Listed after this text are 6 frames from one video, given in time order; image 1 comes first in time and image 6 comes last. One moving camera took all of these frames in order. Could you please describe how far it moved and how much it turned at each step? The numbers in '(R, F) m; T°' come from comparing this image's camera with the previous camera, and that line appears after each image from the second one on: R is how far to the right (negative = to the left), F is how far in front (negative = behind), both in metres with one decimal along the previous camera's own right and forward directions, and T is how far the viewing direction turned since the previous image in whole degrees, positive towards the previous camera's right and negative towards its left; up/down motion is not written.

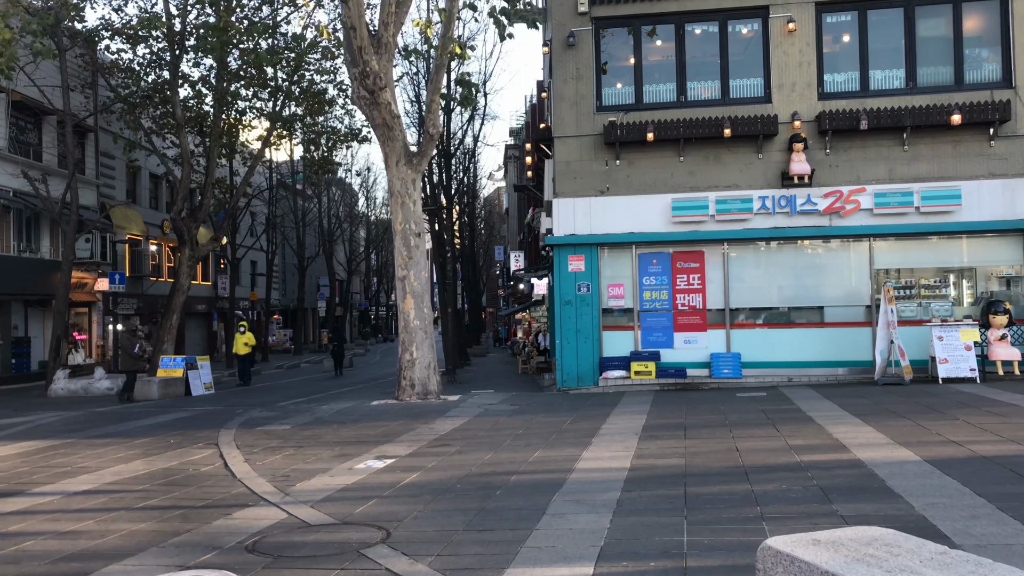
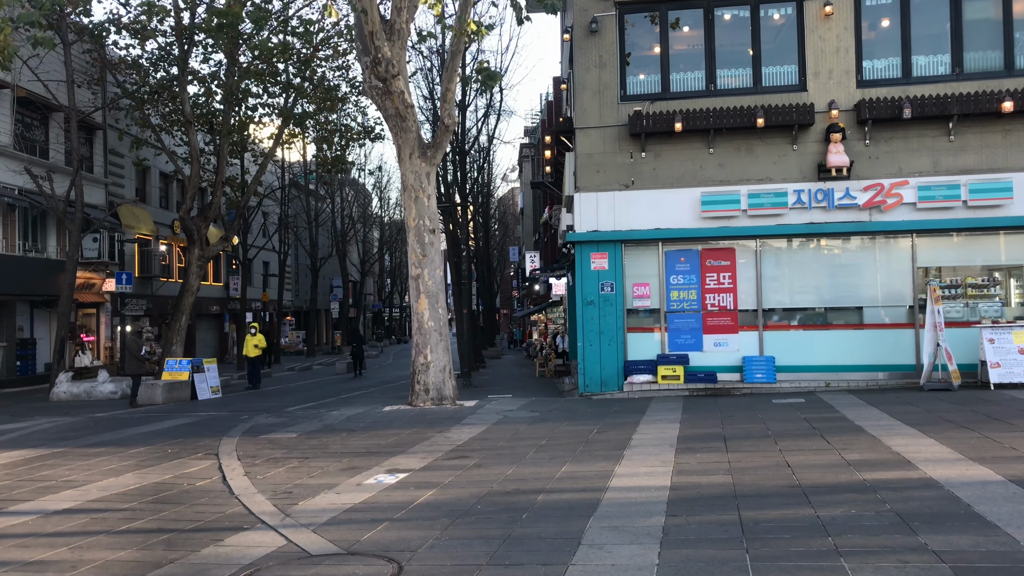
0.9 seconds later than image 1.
(-0.1, +0.9) m; -1°
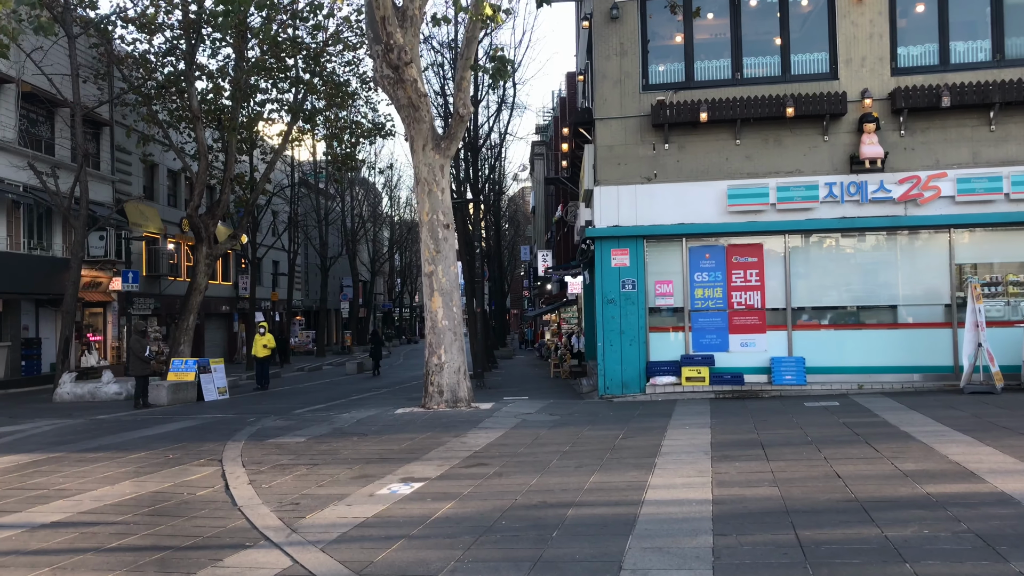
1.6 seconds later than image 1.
(-0.1, +0.7) m; -1°
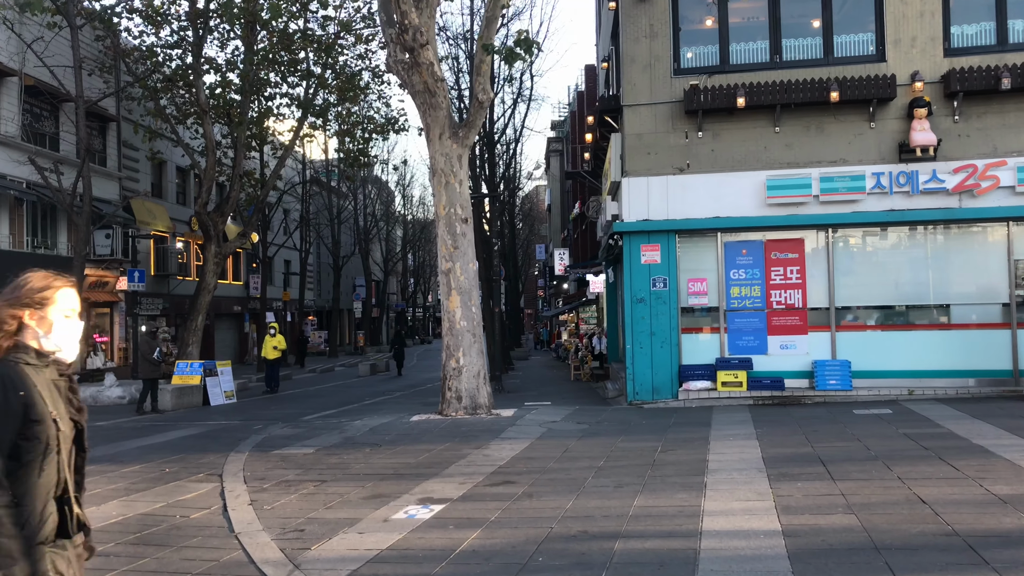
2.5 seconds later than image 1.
(-0.2, +1.0) m; -1°
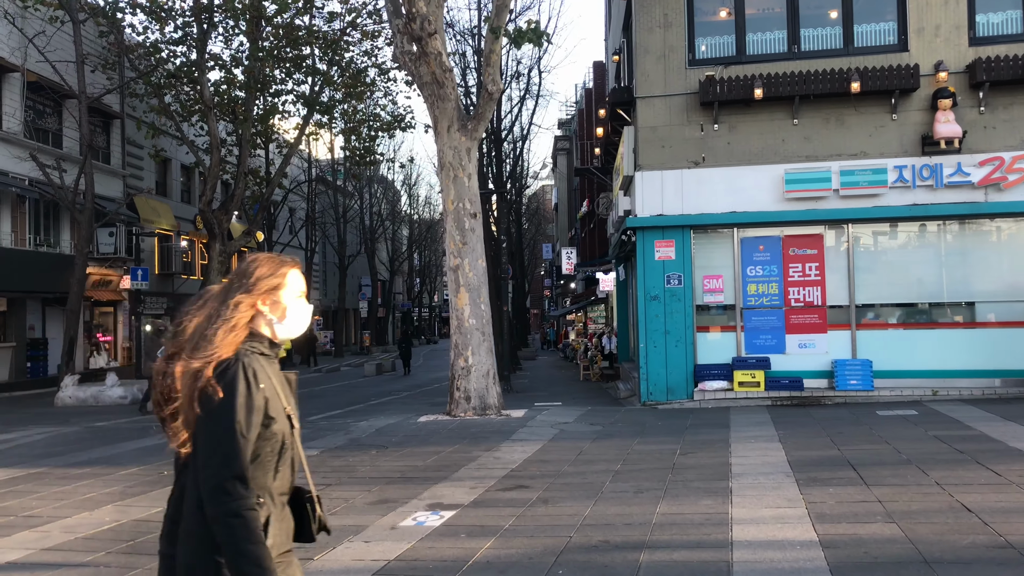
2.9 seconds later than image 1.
(-0.1, +0.4) m; 0°
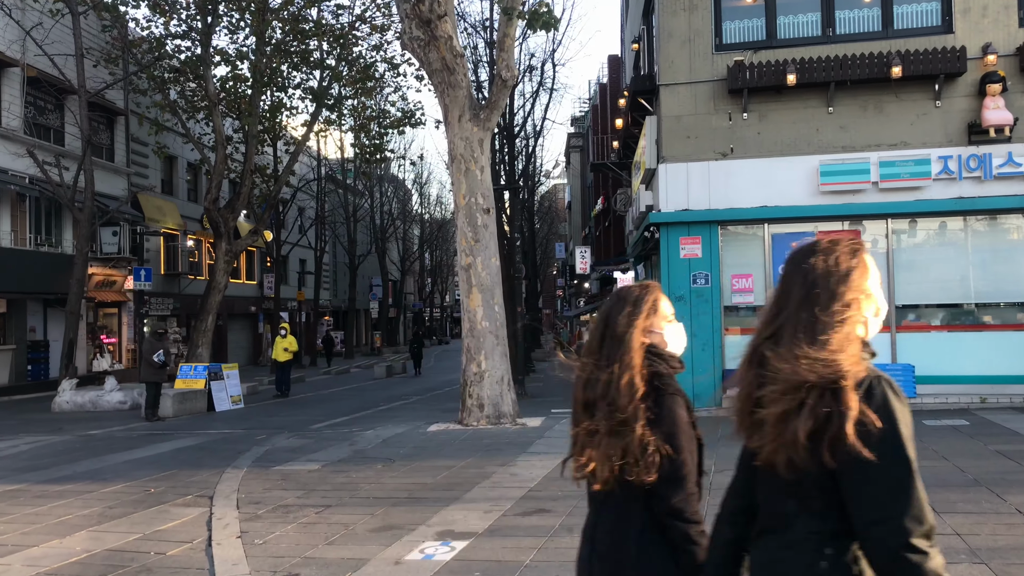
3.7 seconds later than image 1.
(-0.1, +0.9) m; -1°
